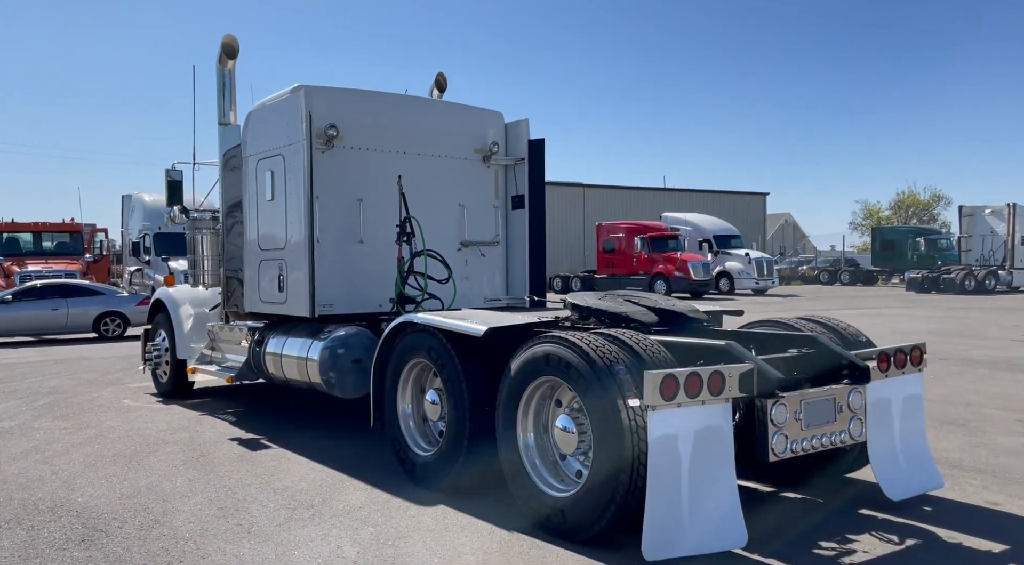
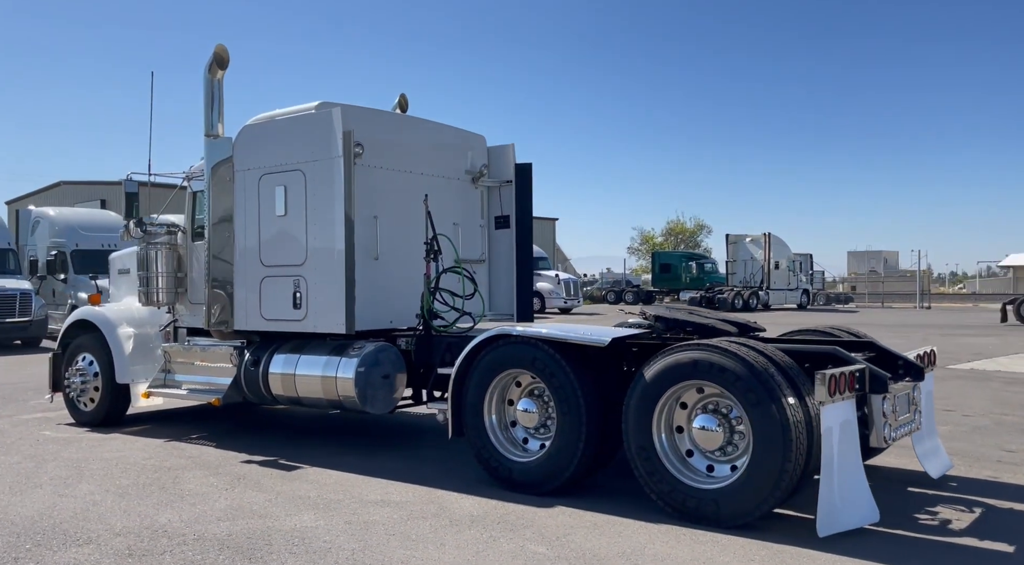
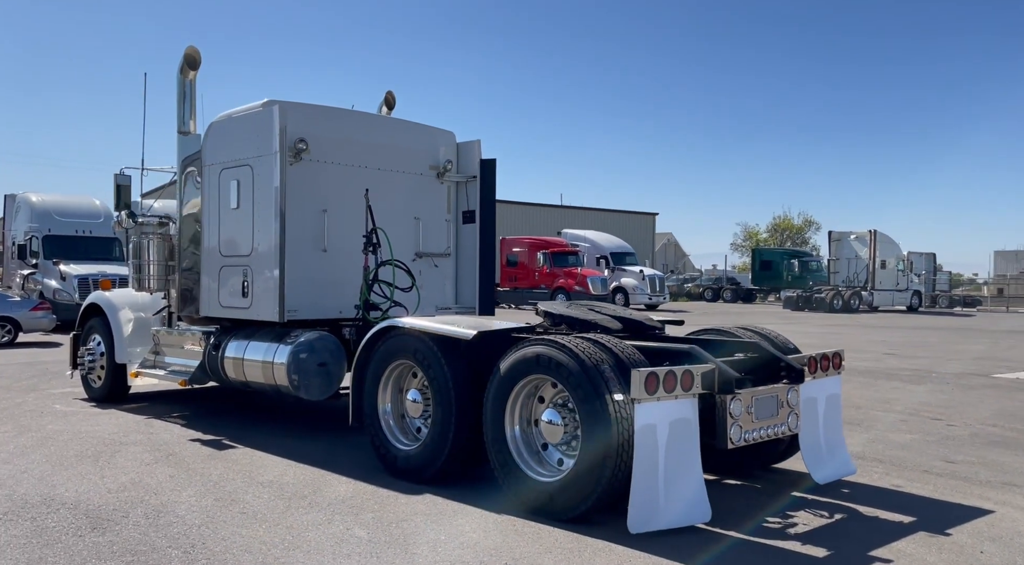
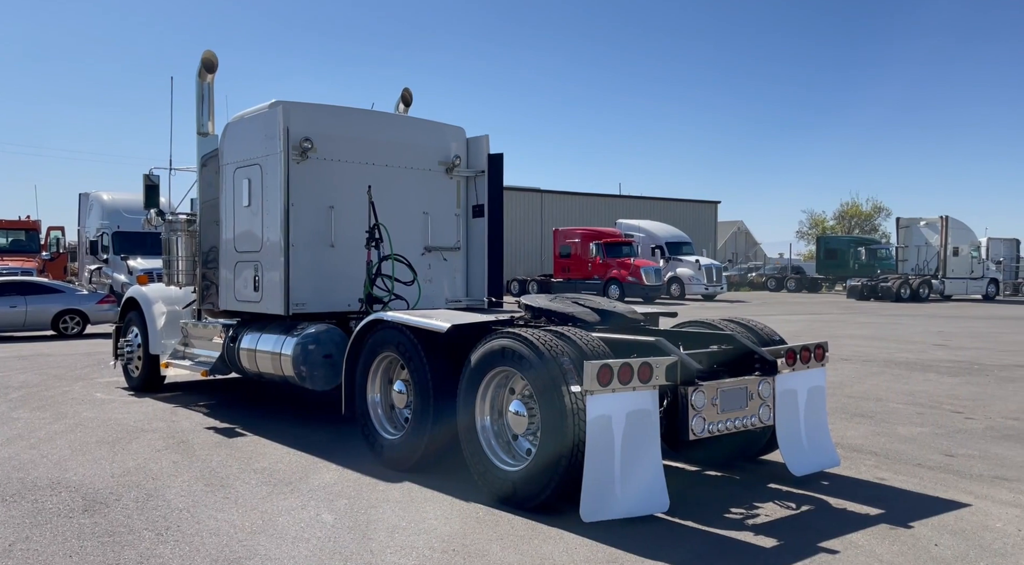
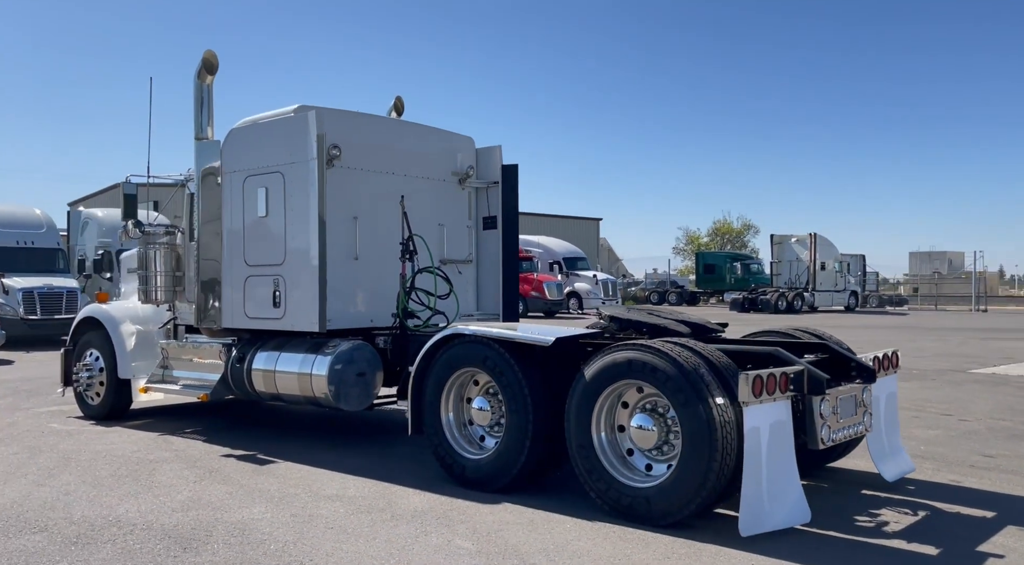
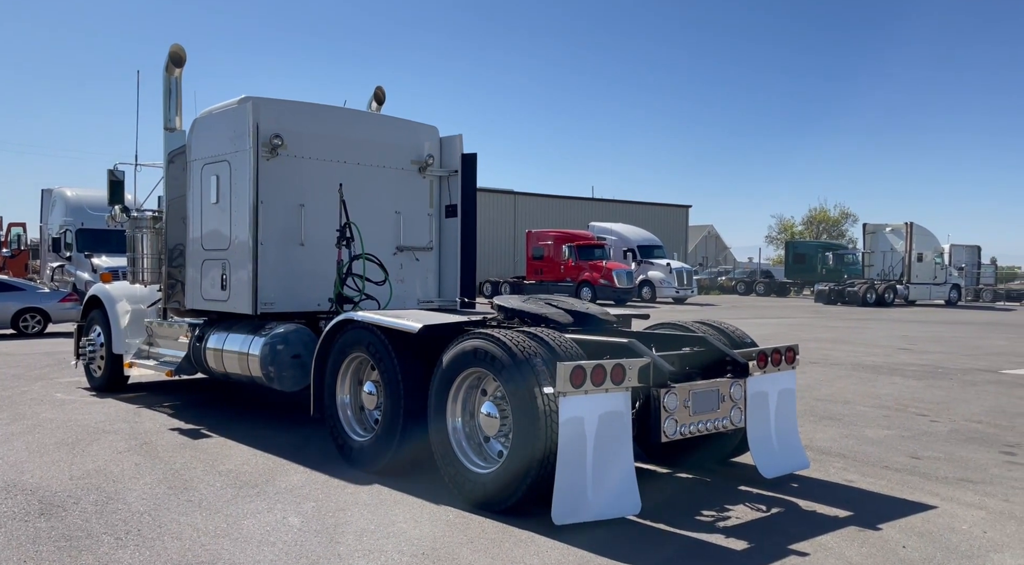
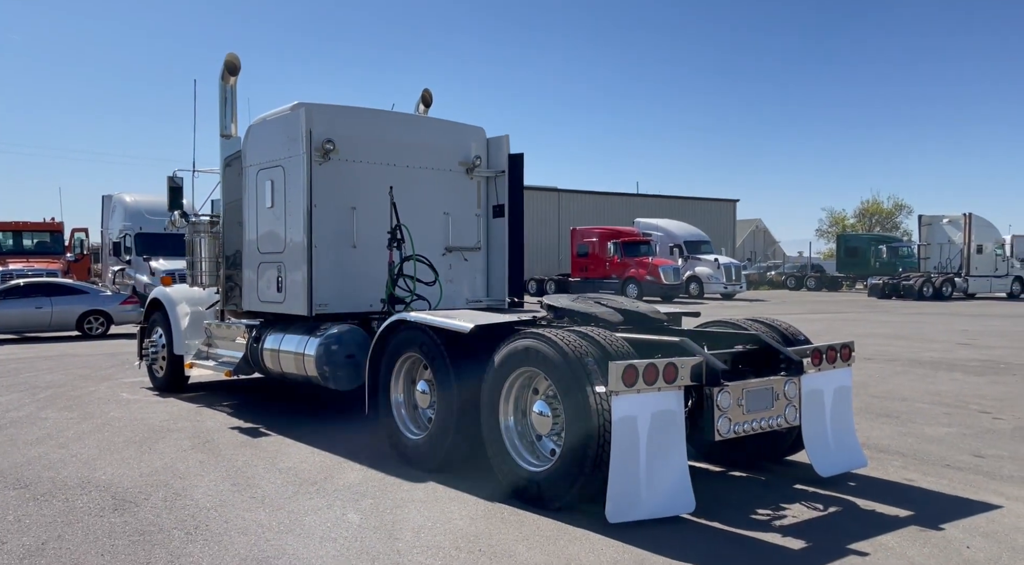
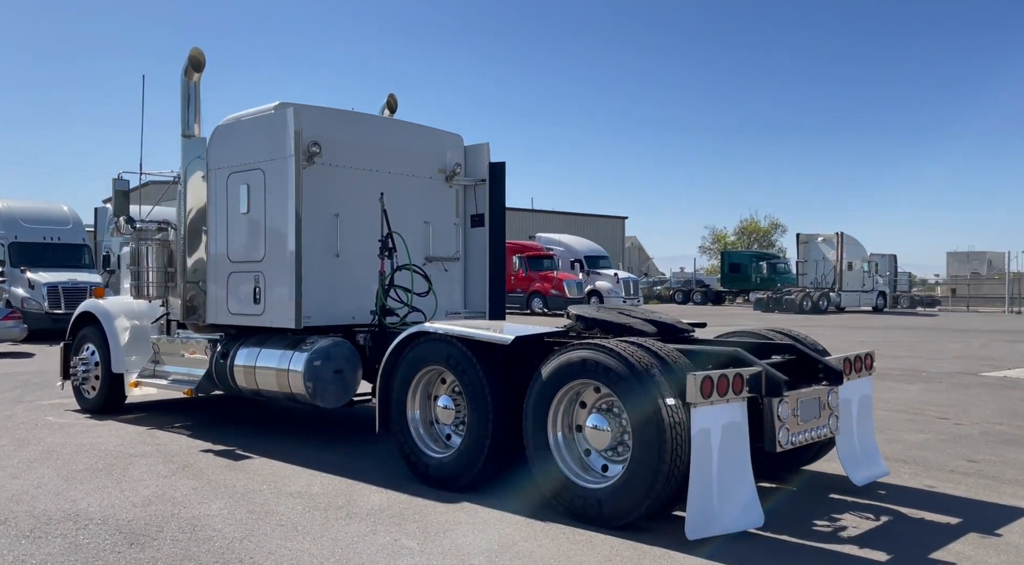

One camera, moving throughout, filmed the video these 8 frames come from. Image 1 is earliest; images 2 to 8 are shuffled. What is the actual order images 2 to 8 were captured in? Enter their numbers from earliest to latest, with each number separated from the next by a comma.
7, 4, 6, 3, 8, 5, 2
